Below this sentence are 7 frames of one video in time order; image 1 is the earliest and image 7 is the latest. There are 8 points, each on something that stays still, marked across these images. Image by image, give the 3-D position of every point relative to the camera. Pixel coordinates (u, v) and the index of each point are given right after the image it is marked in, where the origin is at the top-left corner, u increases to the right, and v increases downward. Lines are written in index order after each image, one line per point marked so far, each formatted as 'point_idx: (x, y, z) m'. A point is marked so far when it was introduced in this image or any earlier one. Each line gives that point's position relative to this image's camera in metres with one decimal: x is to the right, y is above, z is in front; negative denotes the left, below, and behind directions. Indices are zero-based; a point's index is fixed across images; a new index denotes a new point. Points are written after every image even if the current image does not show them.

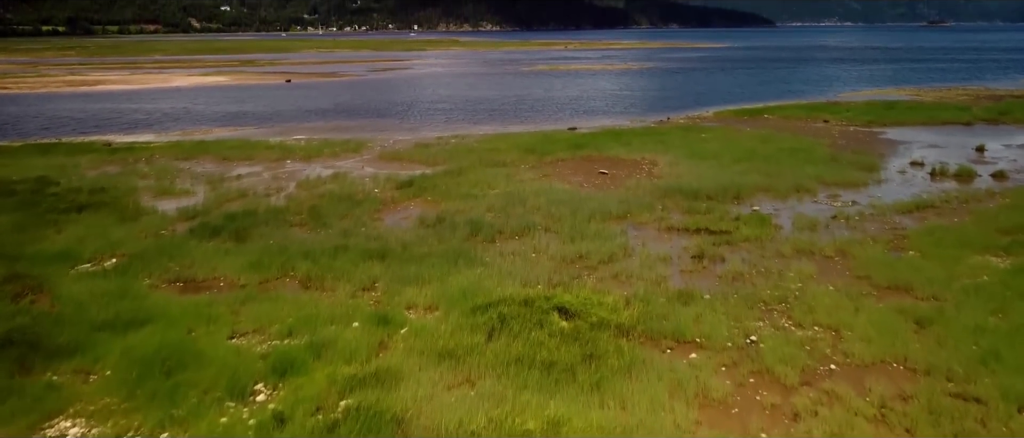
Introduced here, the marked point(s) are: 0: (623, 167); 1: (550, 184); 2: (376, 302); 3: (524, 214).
0: (+3.3, +1.6, +19.5) m
1: (+1.0, +0.9, +17.2) m
2: (-2.1, -1.3, +9.8) m
3: (+0.3, +0.1, +14.4) m
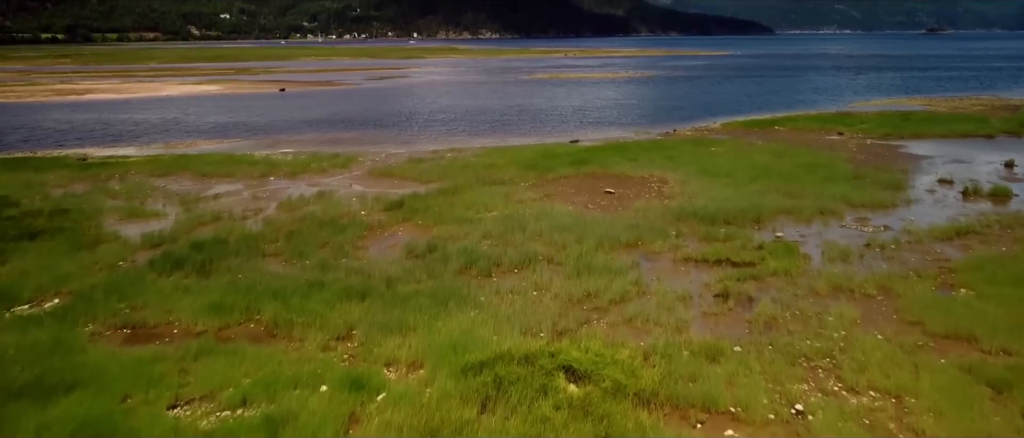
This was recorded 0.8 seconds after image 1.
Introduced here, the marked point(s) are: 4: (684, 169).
0: (+3.3, +0.9, +18.1) m
1: (+1.0, +0.3, +15.8) m
2: (-2.1, -1.8, +8.4) m
3: (+0.2, -0.5, +13.0) m
4: (+5.2, +1.5, +19.5) m
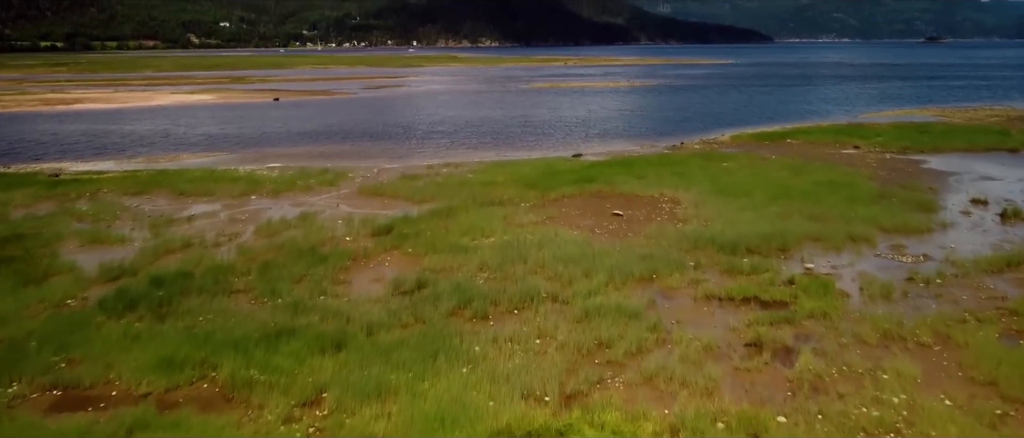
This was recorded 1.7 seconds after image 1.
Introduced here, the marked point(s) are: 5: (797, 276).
0: (+3.3, +0.3, +16.8) m
1: (+1.0, -0.3, +14.4) m
2: (-2.1, -2.3, +6.9) m
3: (+0.2, -1.0, +11.6) m
4: (+5.2, +0.9, +18.1) m
5: (+5.1, -1.0, +11.6) m
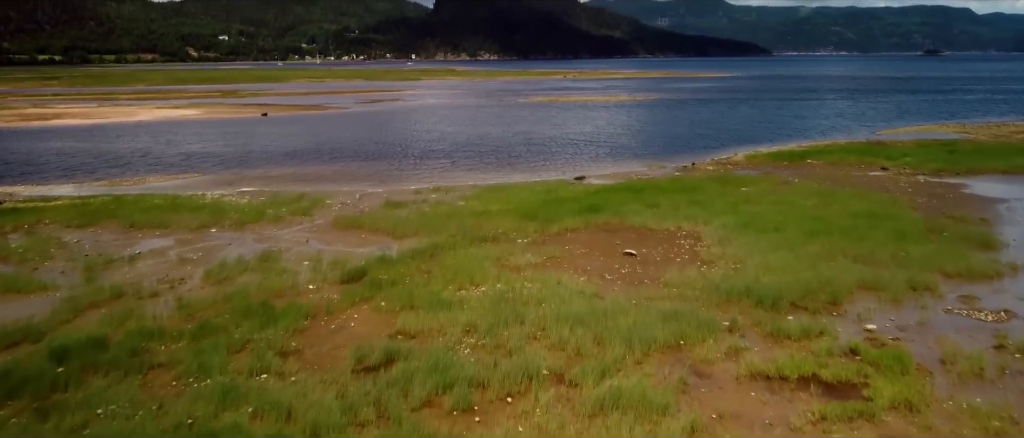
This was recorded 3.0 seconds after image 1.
0: (+3.2, -0.5, +14.5) m
1: (+0.9, -1.1, +12.1) m
2: (-2.2, -3.0, +4.6) m
3: (+0.1, -1.8, +9.3) m
4: (+5.0, 0.0, +15.9) m
5: (+5.0, -1.8, +9.3) m
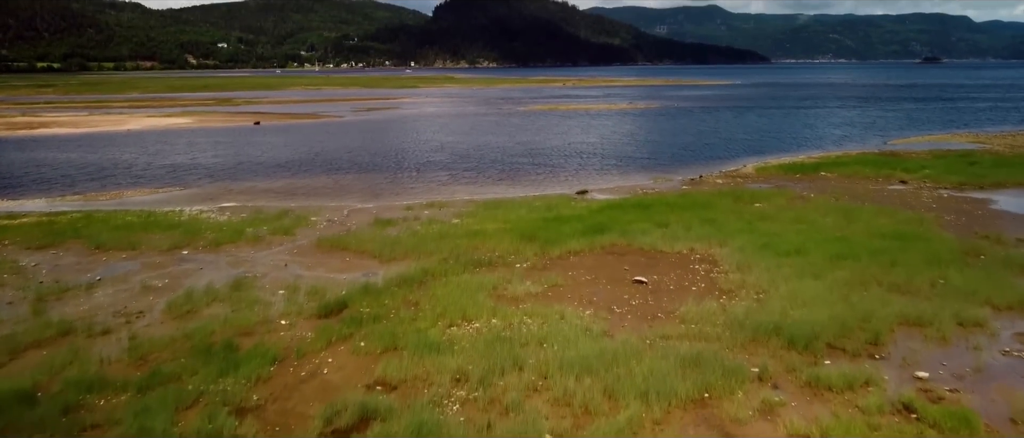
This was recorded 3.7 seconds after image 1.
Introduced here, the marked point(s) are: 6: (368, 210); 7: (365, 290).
0: (+3.1, -1.0, +13.2) m
1: (+0.8, -1.5, +10.8) m
2: (-2.2, -3.3, +3.3) m
3: (+0.1, -2.2, +8.0) m
4: (+5.0, -0.5, +14.6) m
5: (+5.0, -2.2, +8.0) m
6: (-4.4, +0.3, +20.0) m
7: (-2.7, -1.3, +12.0) m
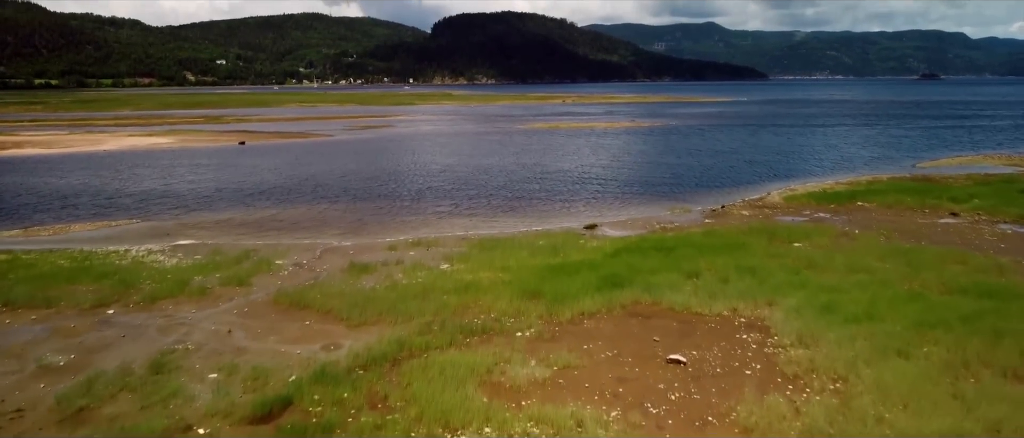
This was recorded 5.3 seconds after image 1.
0: (+3.1, -2.0, +10.4) m
1: (+0.8, -2.4, +8.0) m
2: (-2.2, -4.0, +0.5) m
3: (+0.1, -3.0, +5.1) m
4: (+5.0, -1.5, +11.8) m
5: (+5.0, -3.0, +5.2) m
6: (-4.5, -0.8, +17.2) m
7: (-2.7, -2.2, +9.2) m
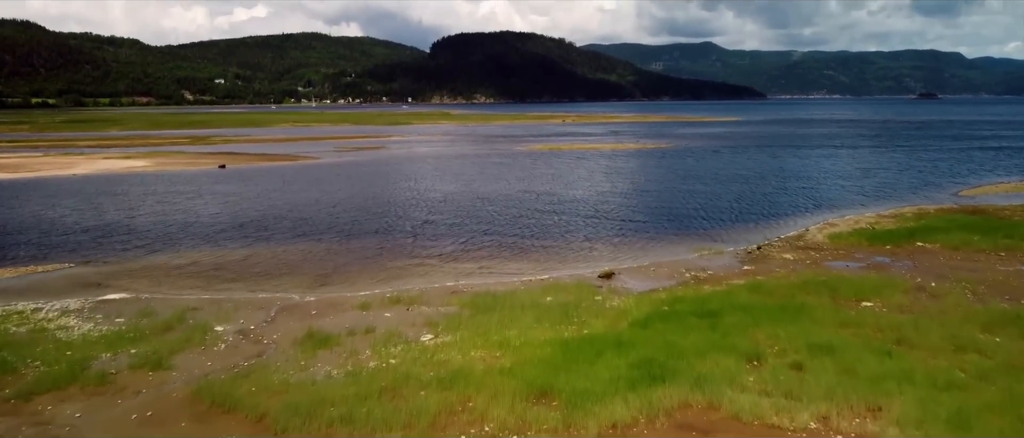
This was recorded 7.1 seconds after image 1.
0: (+3.1, -2.9, +7.1) m
1: (+0.9, -3.3, +4.7) m
2: (-2.2, -4.7, -2.9) m
3: (+0.1, -3.8, +1.8) m
4: (+5.0, -2.4, +8.5) m
5: (+5.0, -3.8, +1.9) m
6: (-4.4, -1.9, +13.9) m
7: (-2.7, -3.1, +5.9) m
